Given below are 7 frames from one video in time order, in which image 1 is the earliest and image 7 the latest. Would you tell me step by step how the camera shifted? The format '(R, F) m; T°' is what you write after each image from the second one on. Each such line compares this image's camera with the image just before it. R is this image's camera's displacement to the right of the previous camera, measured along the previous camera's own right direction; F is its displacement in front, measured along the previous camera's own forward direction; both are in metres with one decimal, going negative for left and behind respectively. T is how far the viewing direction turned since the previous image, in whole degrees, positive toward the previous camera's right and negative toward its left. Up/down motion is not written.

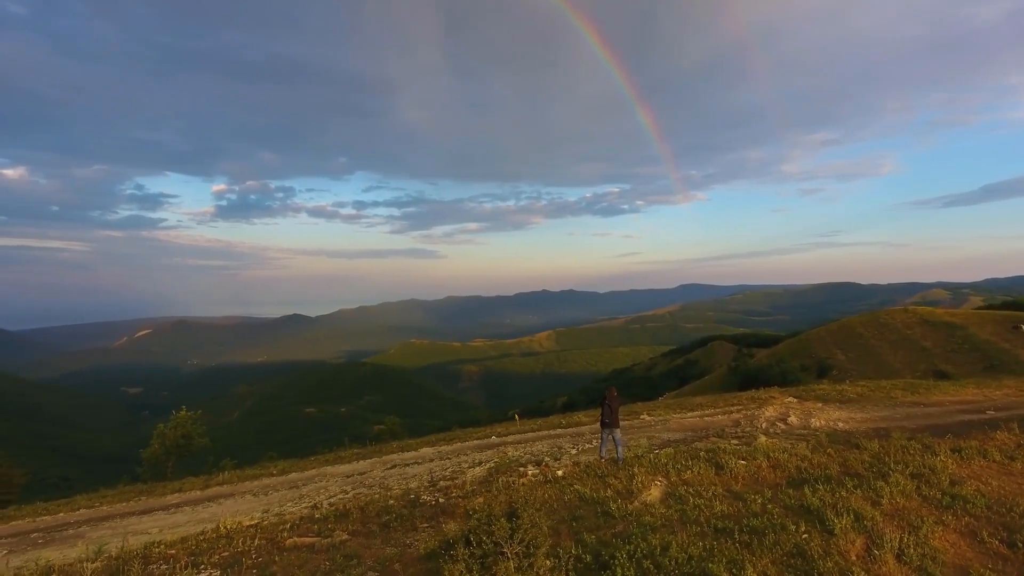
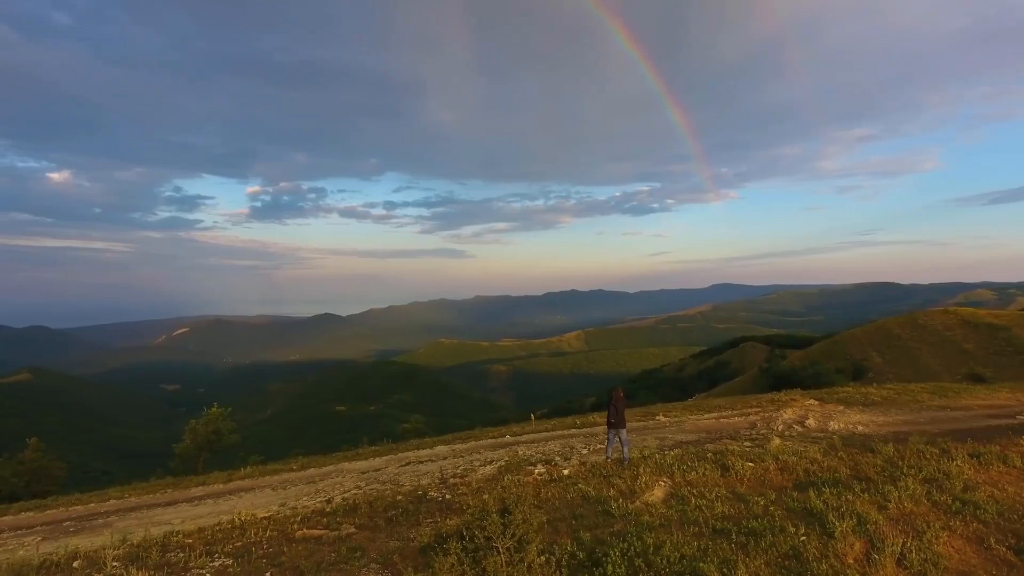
(+0.6, -0.2) m; -3°
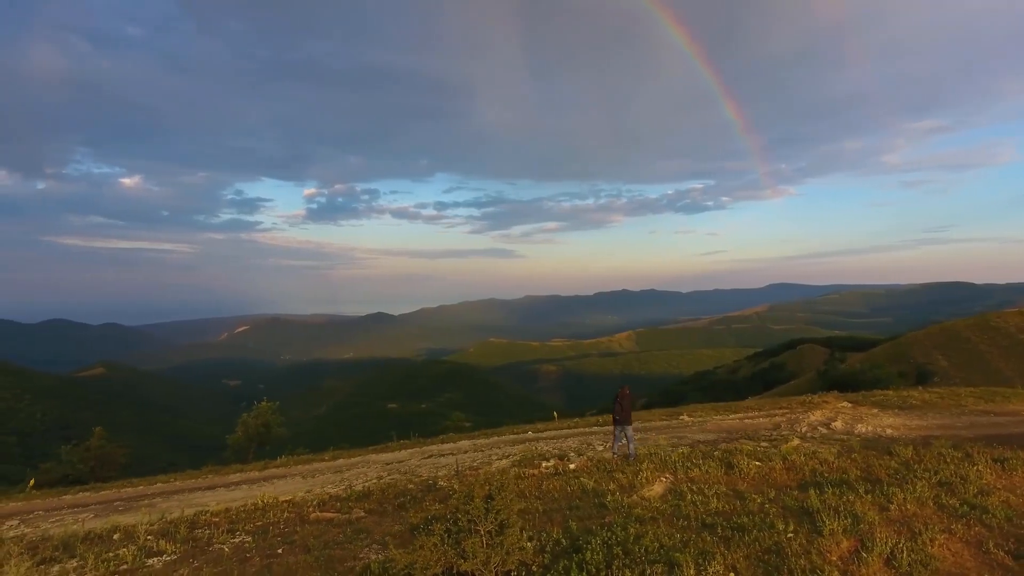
(+1.1, -0.5) m; -4°
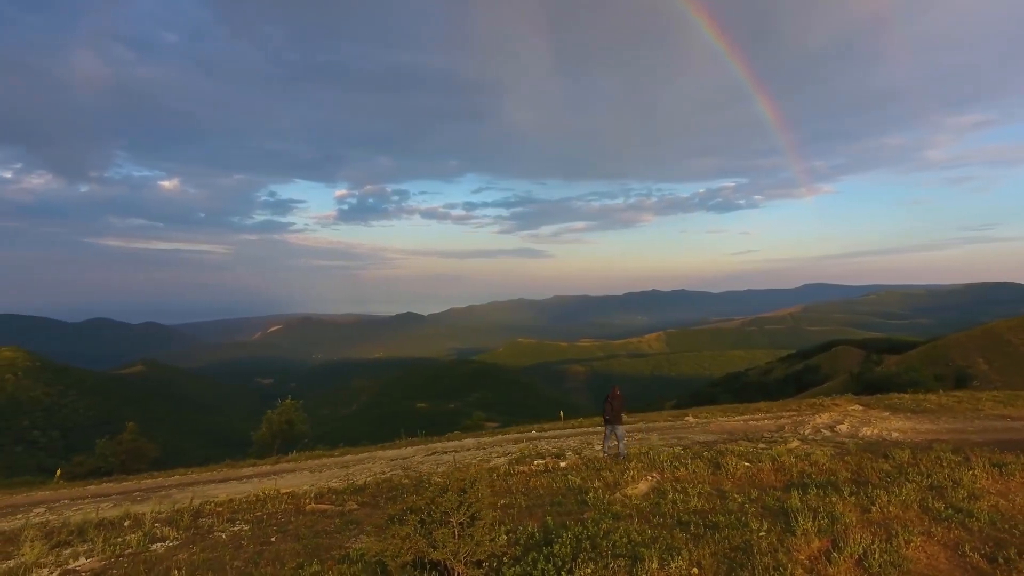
(+1.0, -0.4) m; -3°
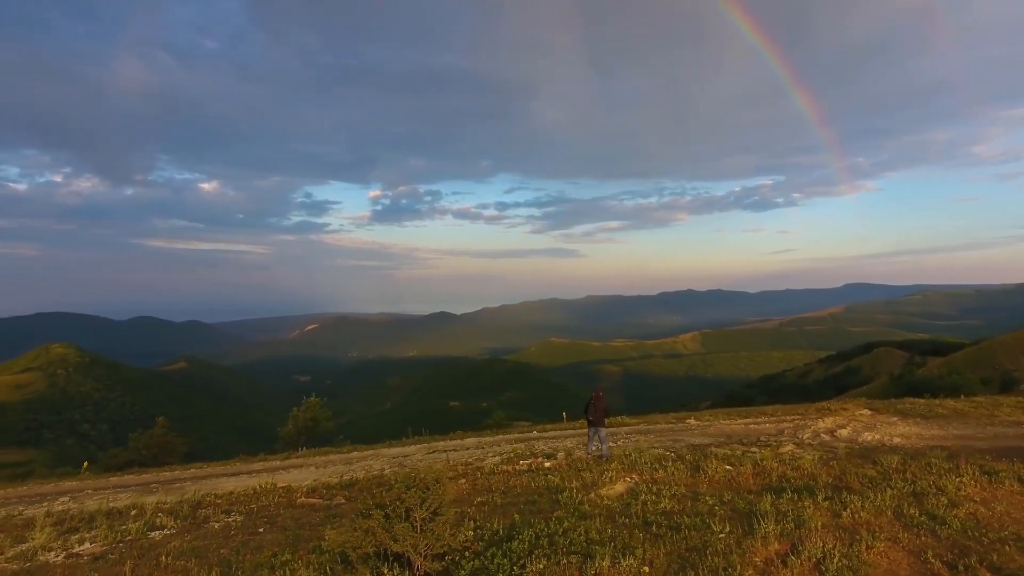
(+1.3, -0.4) m; -3°
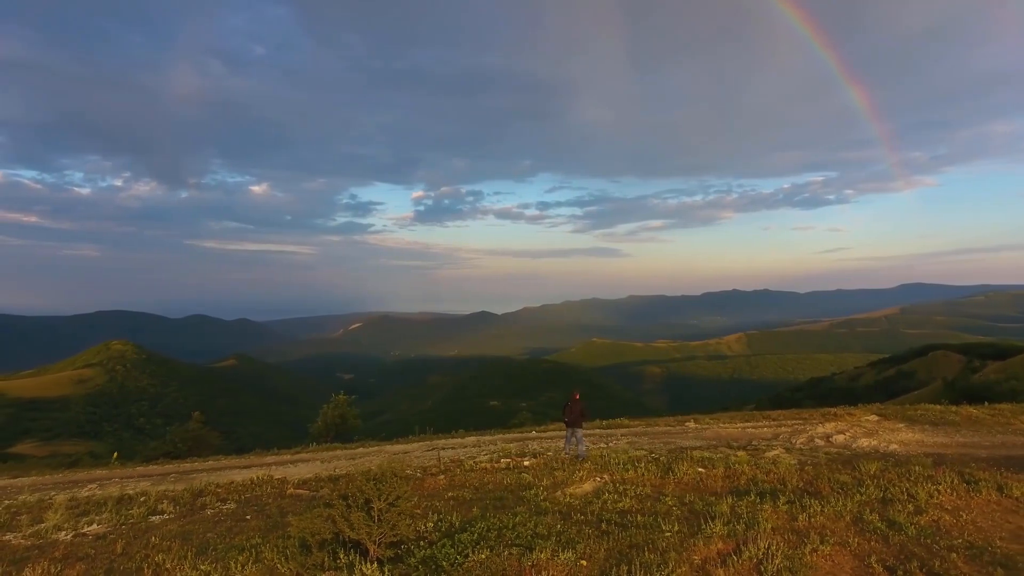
(+1.7, -0.6) m; -3°
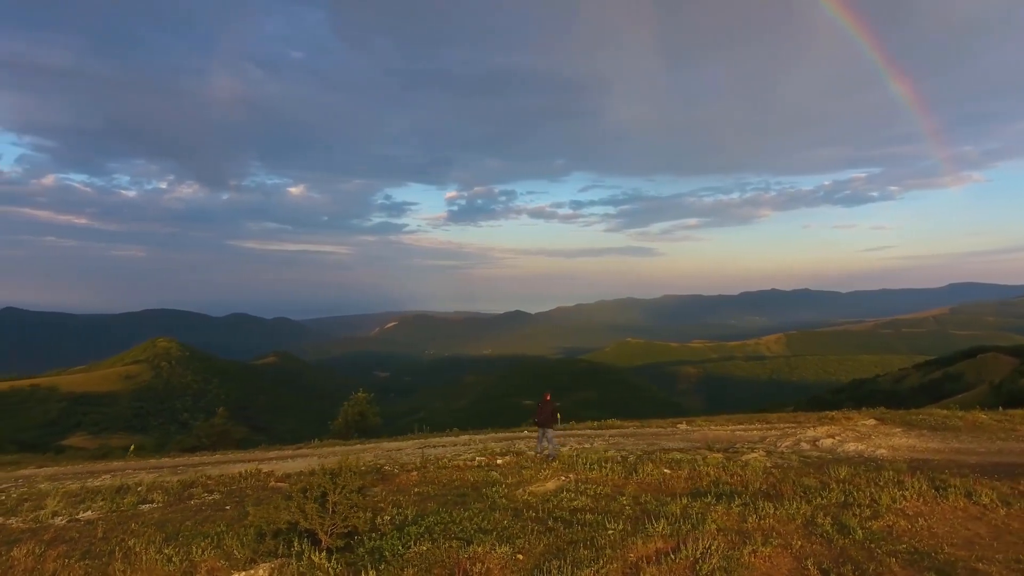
(+1.8, -0.5) m; -3°
